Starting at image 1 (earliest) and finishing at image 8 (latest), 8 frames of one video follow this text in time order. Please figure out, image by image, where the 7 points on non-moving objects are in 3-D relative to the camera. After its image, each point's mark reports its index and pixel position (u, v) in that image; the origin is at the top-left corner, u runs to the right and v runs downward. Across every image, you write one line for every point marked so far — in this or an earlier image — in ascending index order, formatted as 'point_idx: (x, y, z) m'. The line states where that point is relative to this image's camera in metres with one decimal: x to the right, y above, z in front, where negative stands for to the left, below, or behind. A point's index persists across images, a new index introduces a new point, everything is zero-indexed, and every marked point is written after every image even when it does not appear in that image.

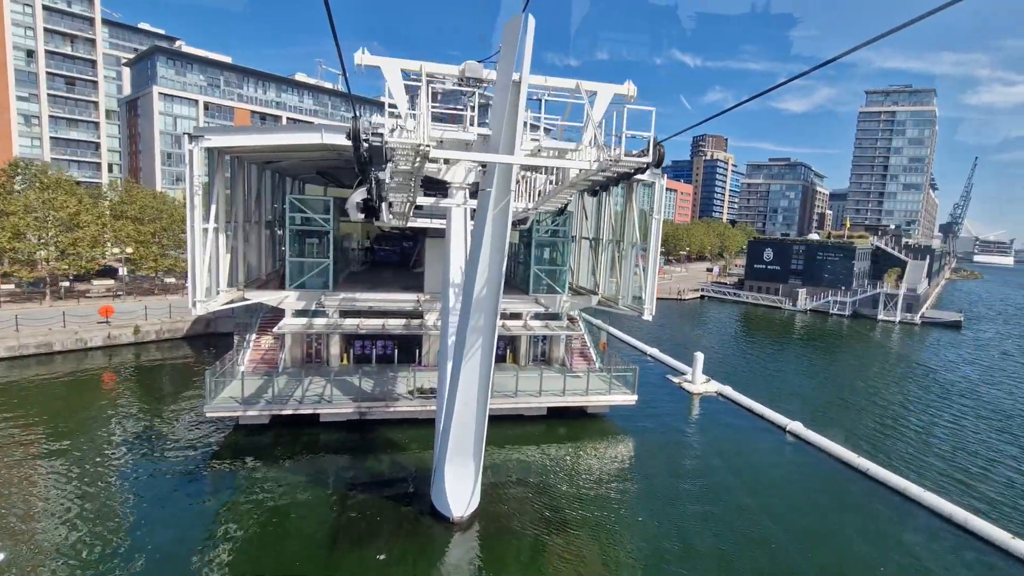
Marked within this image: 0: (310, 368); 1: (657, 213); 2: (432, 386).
0: (-7.5, -3.0, +19.2) m
1: (+5.0, +2.6, +17.8) m
2: (-2.7, -3.4, +17.5) m
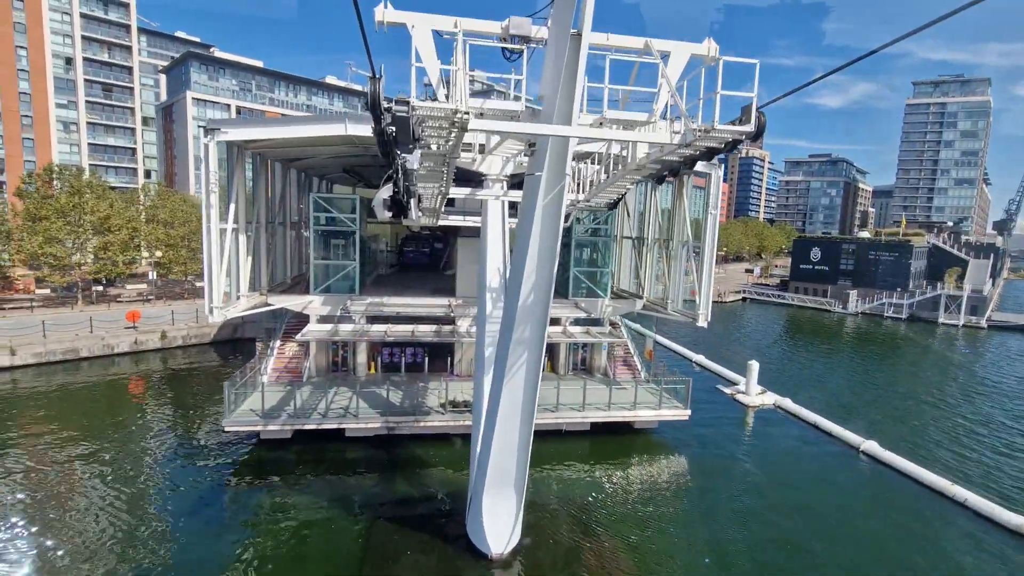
0: (-6.2, -3.1, +18.0) m
1: (+6.2, +2.5, +16.0) m
2: (-1.5, -3.5, +16.1) m
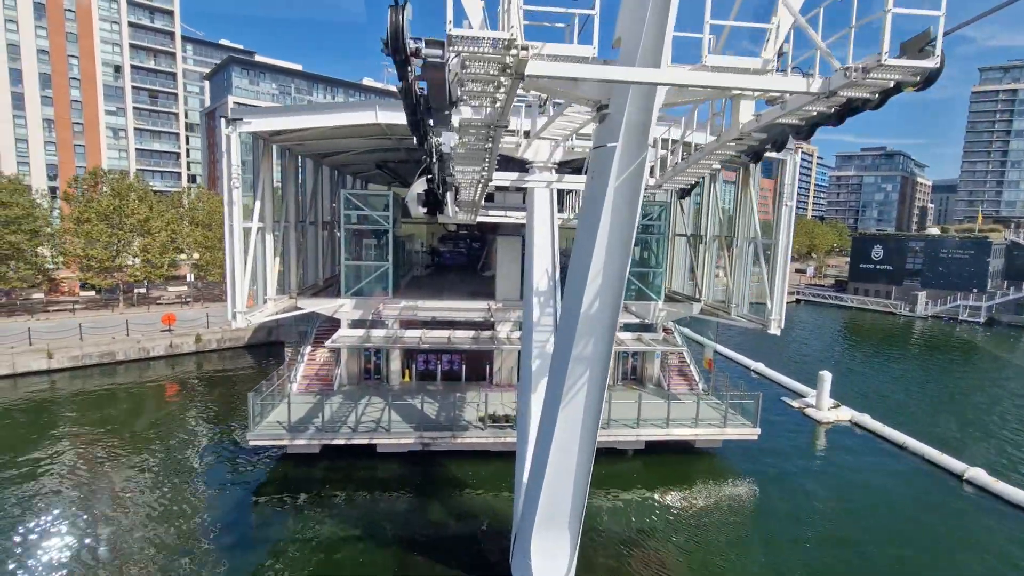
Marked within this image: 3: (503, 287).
0: (-4.7, -3.2, +16.9) m
1: (+7.5, +2.4, +14.1) m
2: (-0.2, -3.6, +14.7) m
3: (-0.3, 0.0, +17.8) m
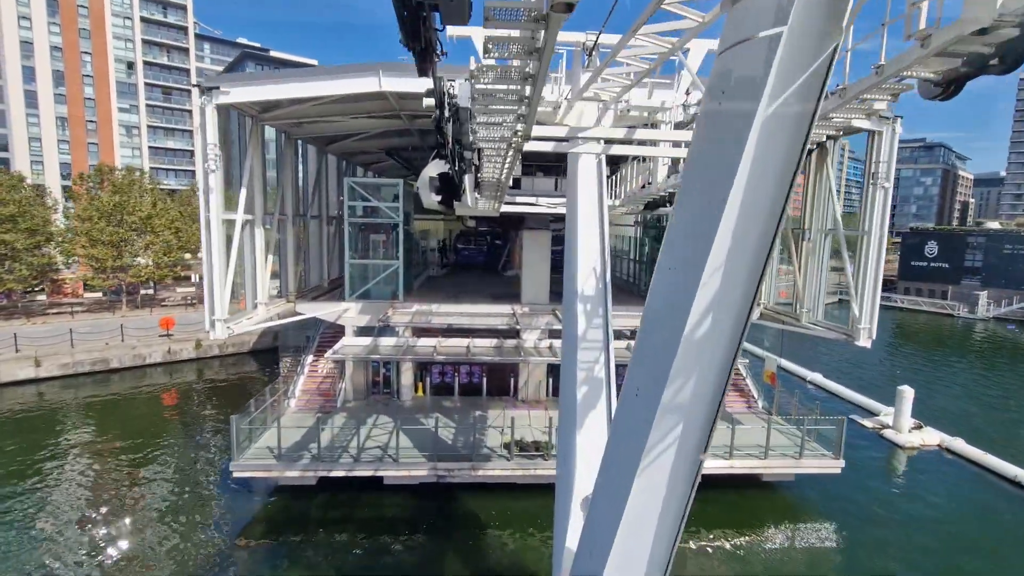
0: (-3.9, -3.3, +14.8) m
1: (+8.1, +2.4, +11.5) m
2: (+0.6, -3.6, +12.4) m
3: (+0.5, 0.0, +15.5) m
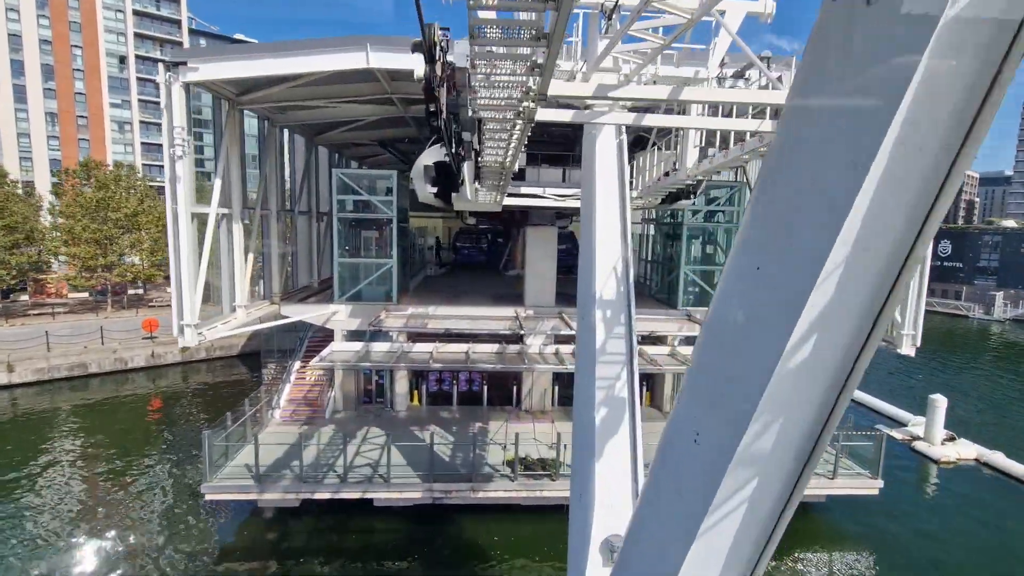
0: (-3.8, -3.3, +13.6) m
1: (+8.2, +2.4, +10.4) m
2: (+0.6, -3.7, +11.2) m
3: (+0.6, 0.0, +14.3) m
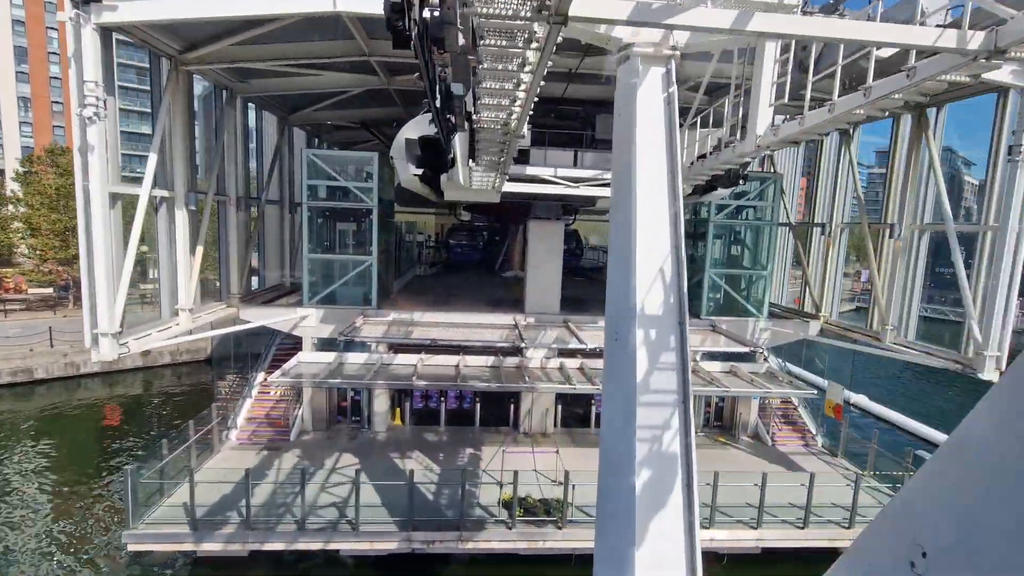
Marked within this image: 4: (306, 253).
0: (-3.9, -3.3, +11.7) m
1: (+8.3, +2.2, +8.6) m
2: (+0.6, -3.7, +9.3) m
3: (+0.5, -0.1, +12.4) m
4: (-4.7, +0.8, +11.9) m
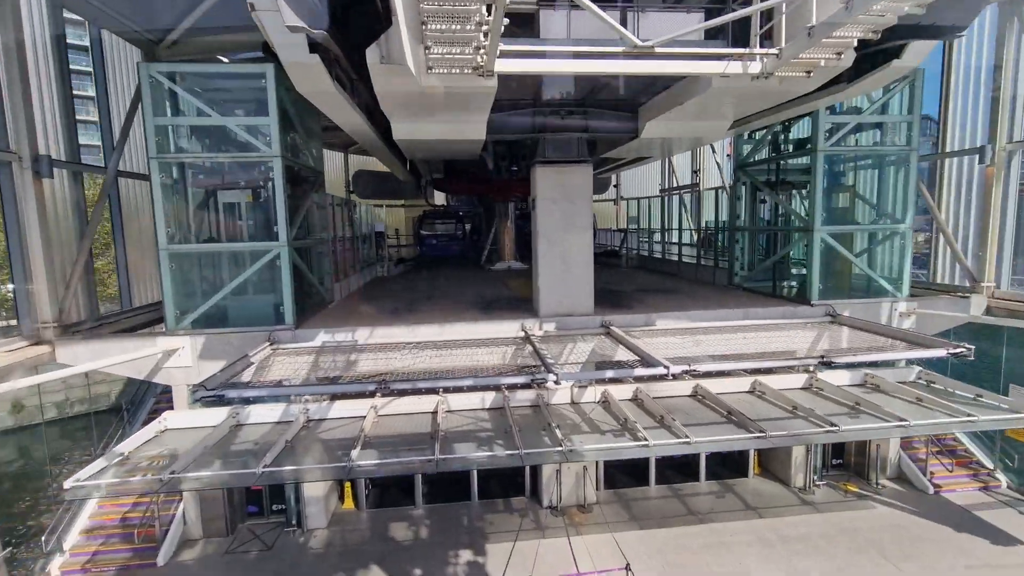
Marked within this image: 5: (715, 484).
0: (-3.6, -3.5, +6.9) m
1: (+8.2, +2.9, +4.2) m
2: (+1.0, -3.5, +4.7) m
3: (+0.6, +0.1, +7.8) m
4: (-4.7, +0.6, +7.1) m
5: (+3.3, -3.2, +8.5) m
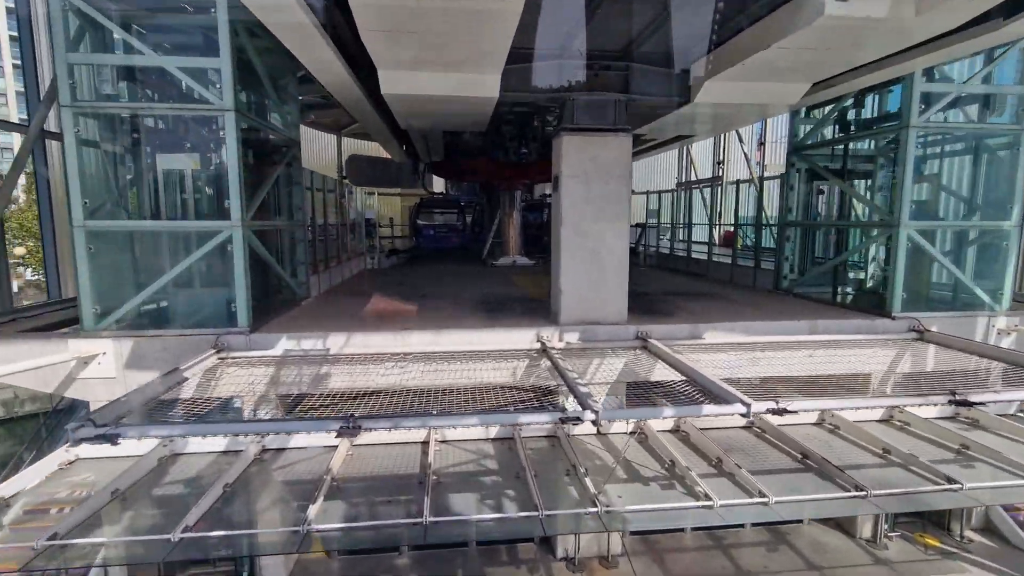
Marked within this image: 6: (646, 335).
0: (-3.5, -3.4, +5.4) m
1: (+8.5, +2.7, +2.7) m
2: (+1.1, -3.6, +3.2) m
3: (+0.8, 0.0, +6.3) m
4: (-4.5, +0.7, +5.6) m
5: (+3.4, -3.3, +7.0) m
6: (+1.6, -0.6, +6.1) m
